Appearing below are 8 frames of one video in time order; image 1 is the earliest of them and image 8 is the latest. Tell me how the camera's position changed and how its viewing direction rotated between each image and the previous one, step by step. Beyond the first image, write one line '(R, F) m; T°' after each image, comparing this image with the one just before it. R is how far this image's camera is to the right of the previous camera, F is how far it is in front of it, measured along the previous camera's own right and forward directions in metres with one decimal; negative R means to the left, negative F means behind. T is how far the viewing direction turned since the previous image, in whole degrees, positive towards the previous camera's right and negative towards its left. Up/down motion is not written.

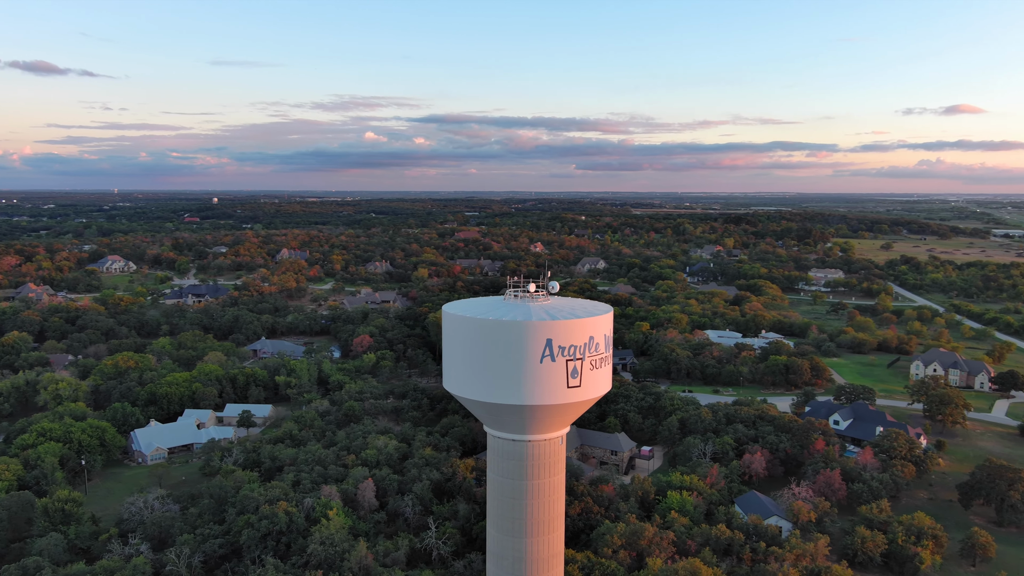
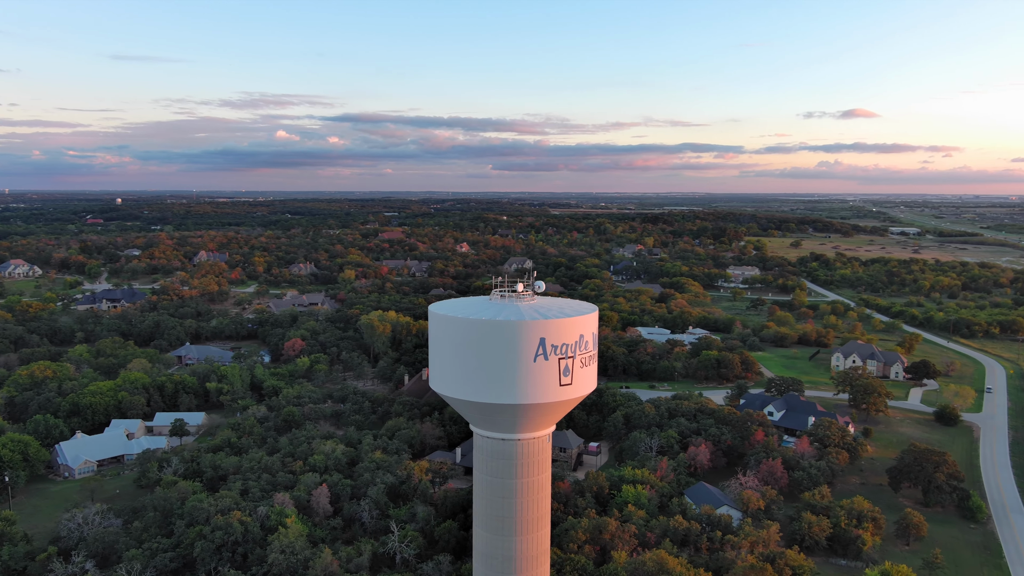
(-0.8, 0.0) m; +6°
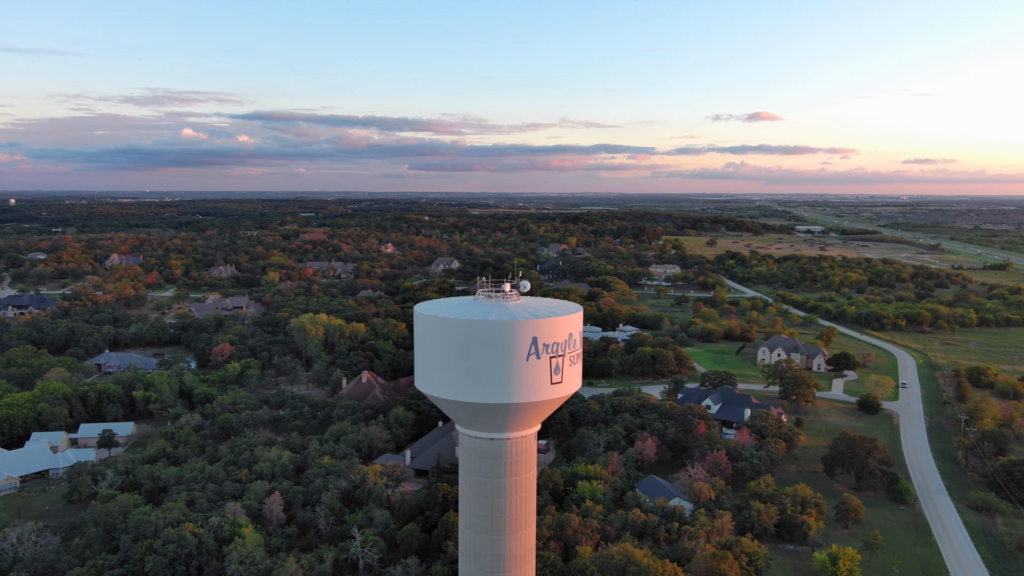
(-0.8, 0.0) m; +6°
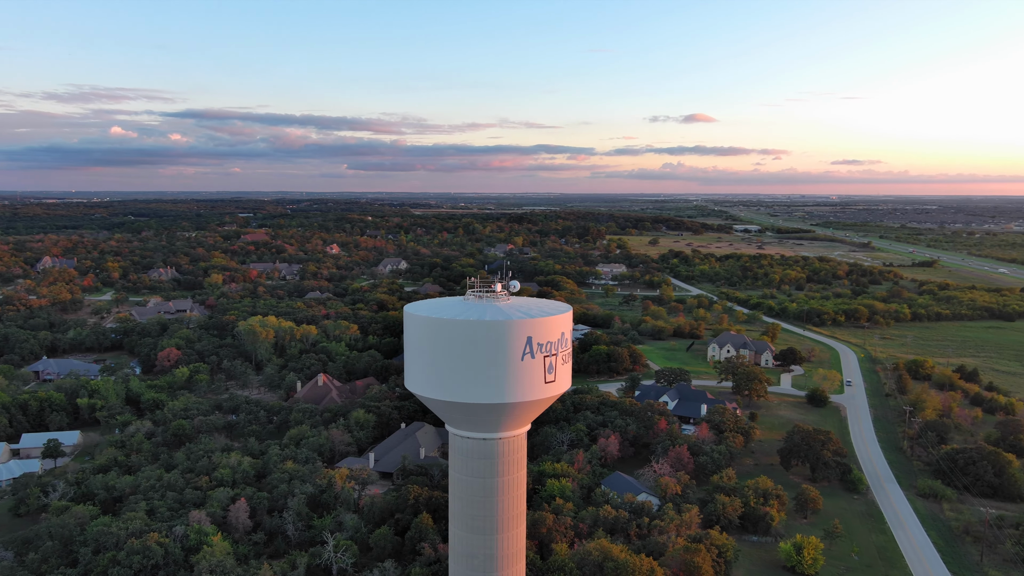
(-0.6, 0.0) m; +4°
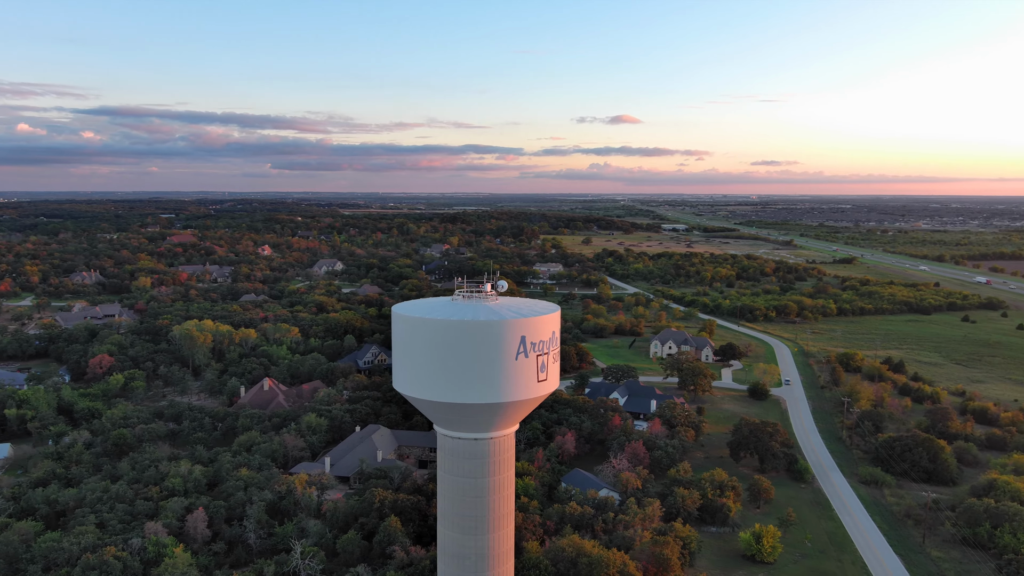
(-0.7, 0.0) m; +5°
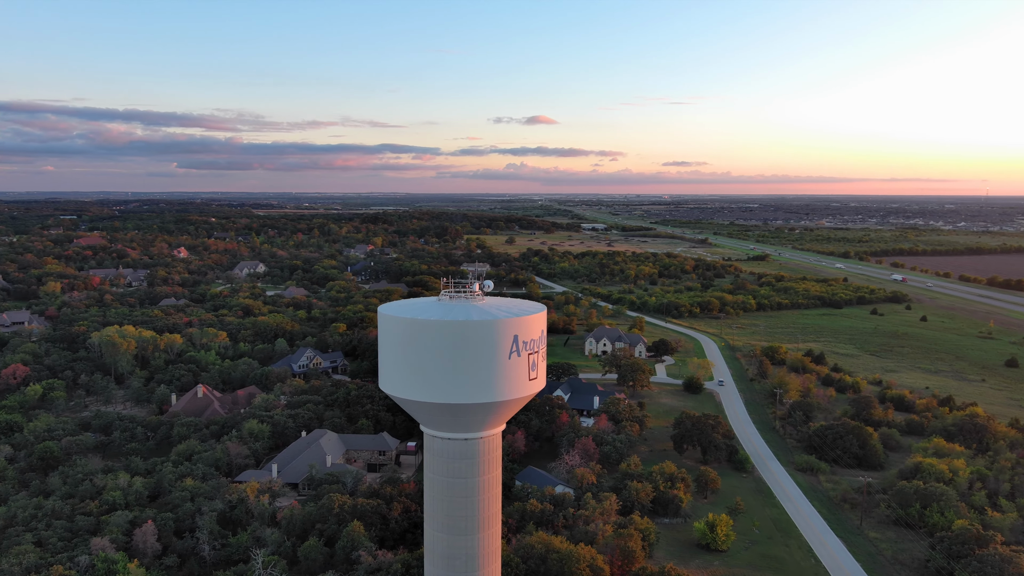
(-0.9, 0.0) m; +6°
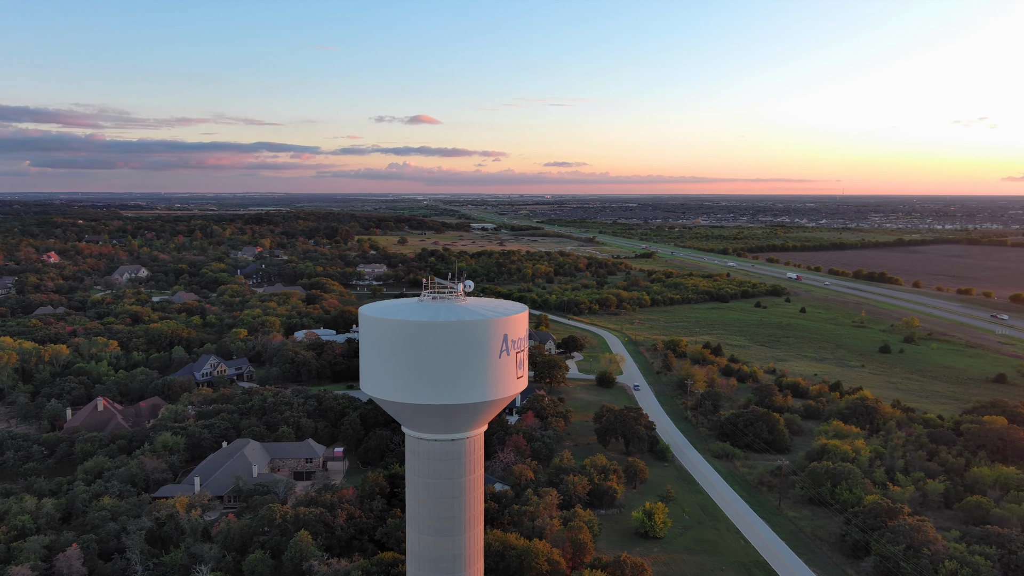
(-1.2, 0.0) m; +8°
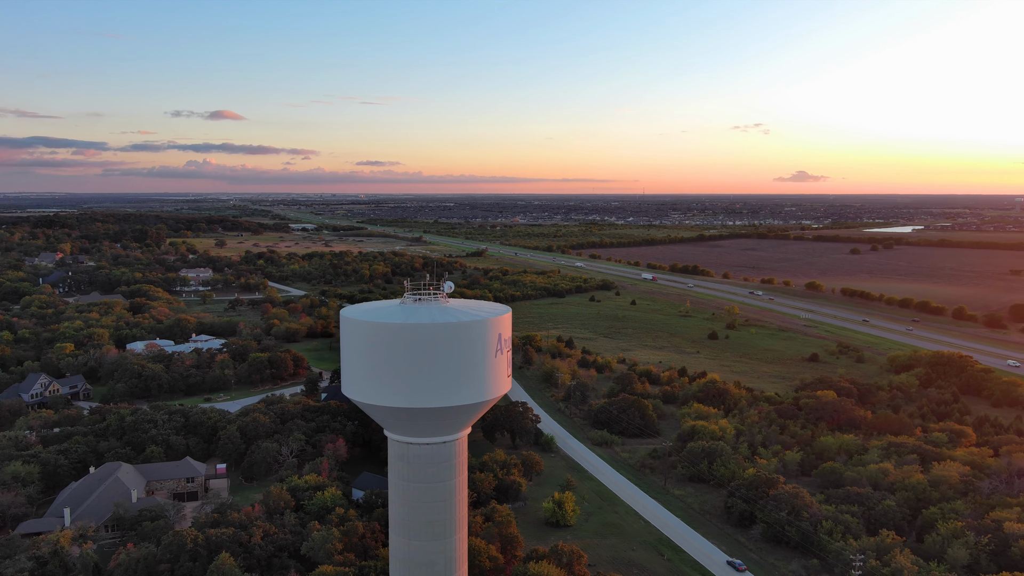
(-2.1, +0.1) m; +13°
